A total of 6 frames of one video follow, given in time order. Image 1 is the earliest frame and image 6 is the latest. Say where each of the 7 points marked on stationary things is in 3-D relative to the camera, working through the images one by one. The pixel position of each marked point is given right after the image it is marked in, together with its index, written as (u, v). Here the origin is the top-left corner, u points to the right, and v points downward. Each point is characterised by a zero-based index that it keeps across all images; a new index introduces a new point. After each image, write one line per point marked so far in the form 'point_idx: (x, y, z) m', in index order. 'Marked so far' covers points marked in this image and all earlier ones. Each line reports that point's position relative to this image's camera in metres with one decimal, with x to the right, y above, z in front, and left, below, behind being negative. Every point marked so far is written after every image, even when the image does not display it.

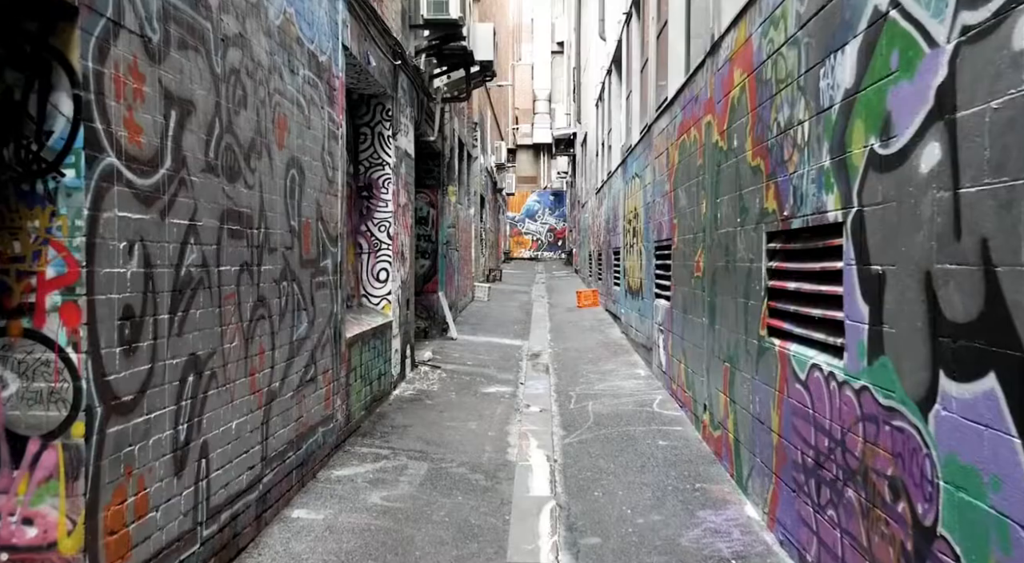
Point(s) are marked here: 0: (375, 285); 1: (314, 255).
0: (-1.4, 0.0, +8.9) m
1: (-1.3, +0.2, +5.9) m
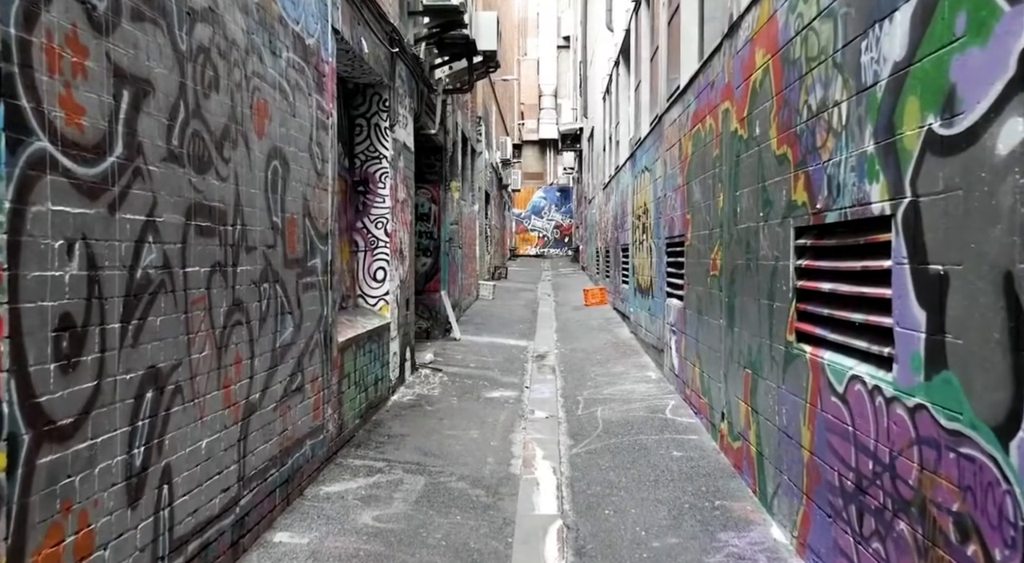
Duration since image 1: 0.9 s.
0: (-1.3, 0.0, +8.5) m
1: (-1.3, +0.2, +5.5) m
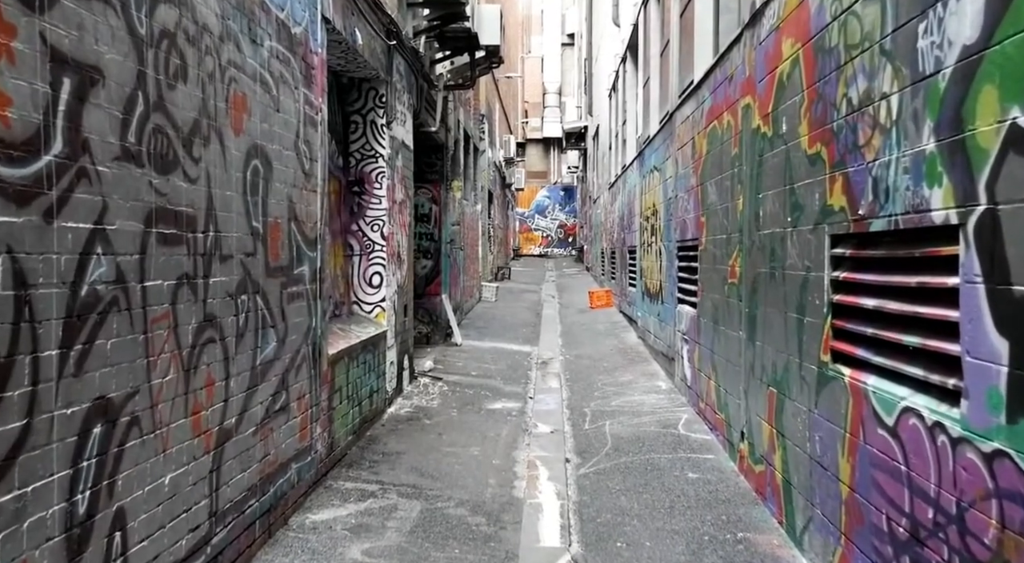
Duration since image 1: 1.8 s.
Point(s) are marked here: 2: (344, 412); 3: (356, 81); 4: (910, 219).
0: (-1.3, -0.1, +8.0) m
1: (-1.3, +0.1, +5.0) m
2: (-1.2, -1.0, +6.5) m
3: (-1.4, +1.8, +7.9) m
4: (+1.4, +0.2, +3.1) m
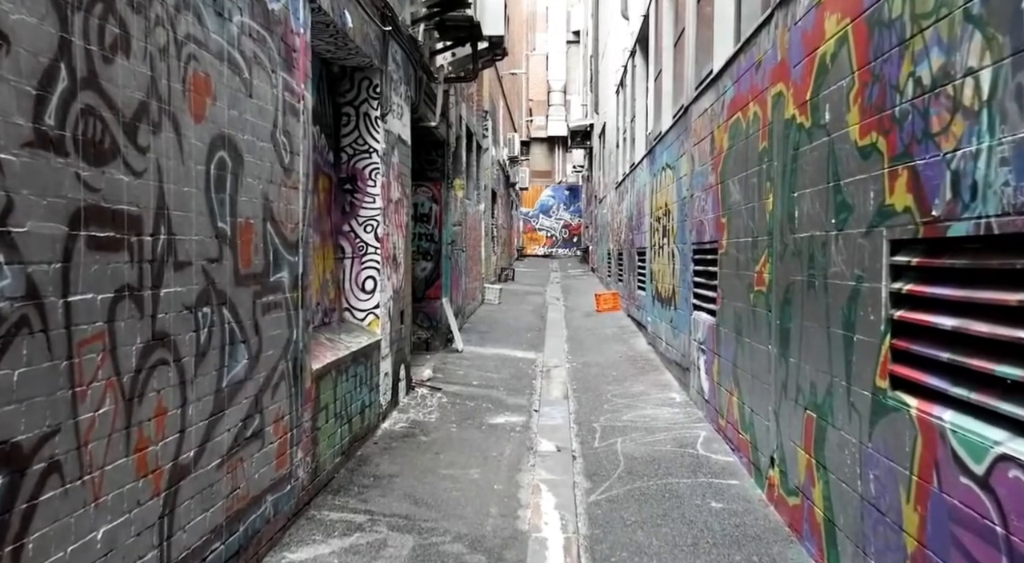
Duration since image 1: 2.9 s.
0: (-1.3, -0.1, +7.4) m
1: (-1.3, +0.1, +4.5) m
2: (-1.2, -1.0, +5.9) m
3: (-1.4, +1.7, +7.3) m
4: (+1.4, +0.2, +2.5) m
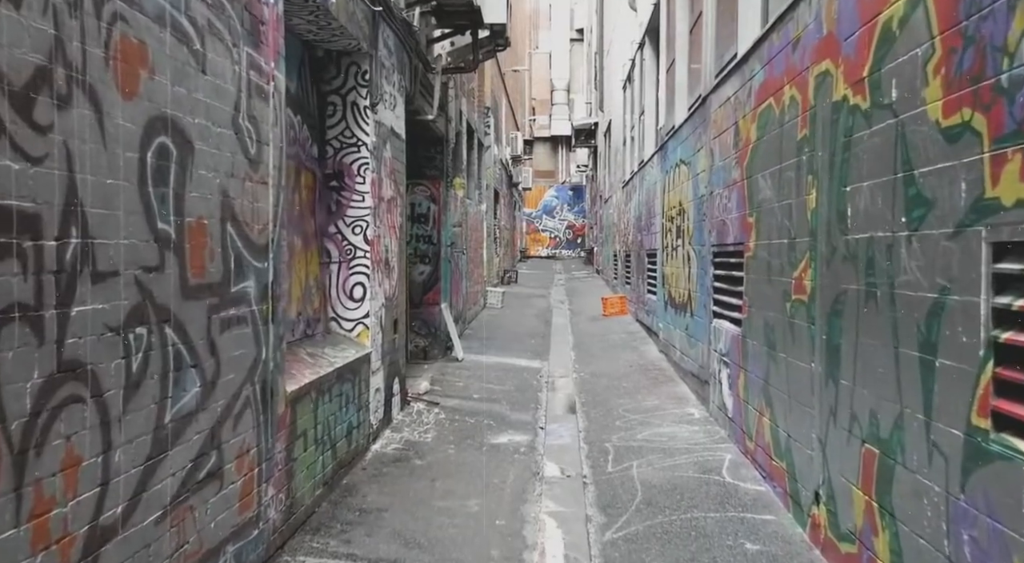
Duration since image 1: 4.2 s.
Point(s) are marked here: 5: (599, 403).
0: (-1.2, -0.2, +6.7) m
1: (-1.3, 0.0, +3.8) m
2: (-1.2, -1.0, +5.2) m
3: (-1.3, +1.7, +6.6) m
4: (+1.4, +0.1, +1.8) m
5: (+0.9, -1.2, +8.7) m
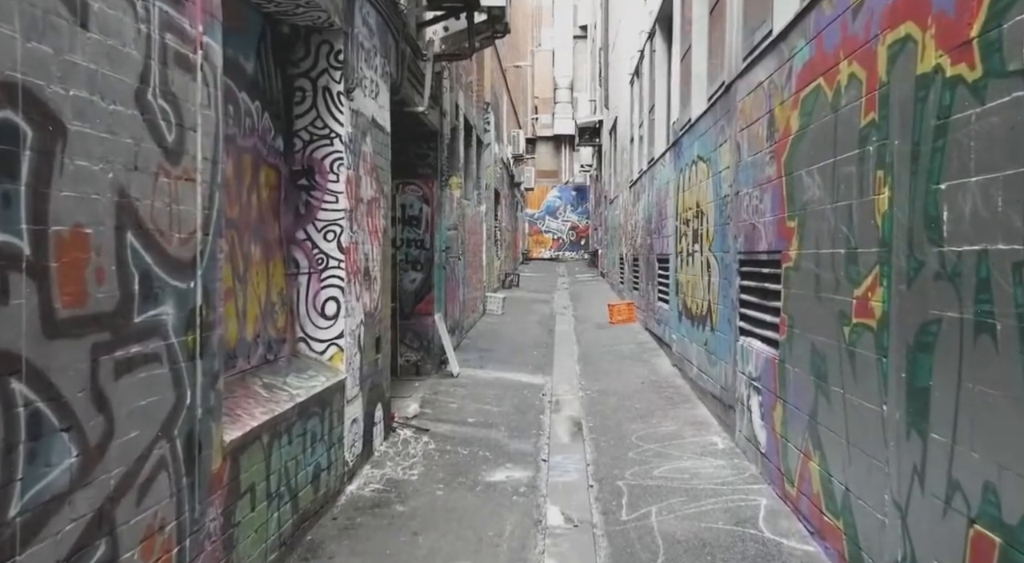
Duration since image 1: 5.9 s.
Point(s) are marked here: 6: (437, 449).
0: (-1.3, -0.3, +5.8) m
1: (-1.3, -0.1, +2.8) m
2: (-1.2, -1.1, +4.2) m
3: (-1.3, +1.6, +5.6) m
4: (+1.4, 0.0, +0.8) m
5: (+0.9, -1.3, +7.7) m
6: (-0.6, -1.3, +7.0) m
